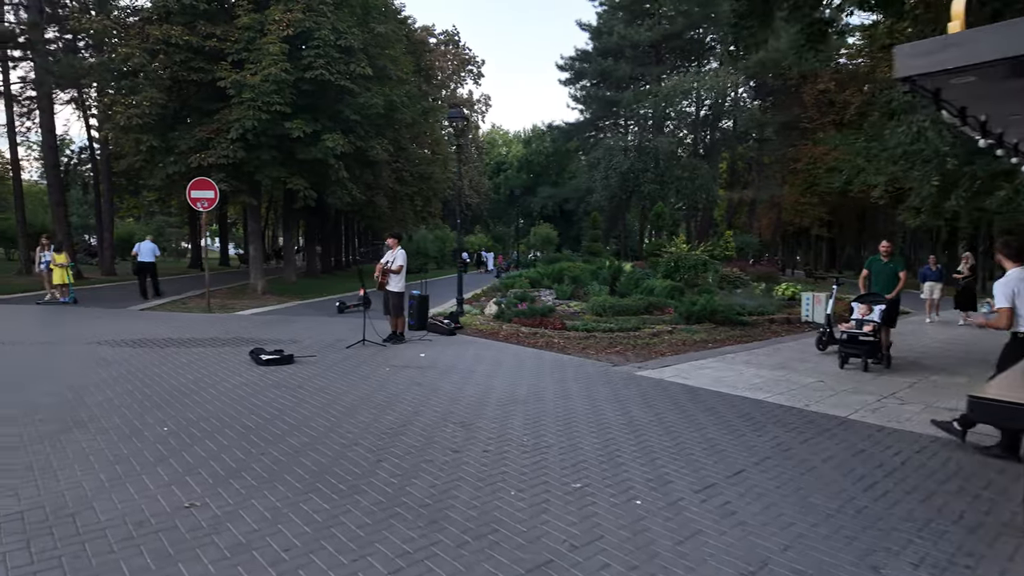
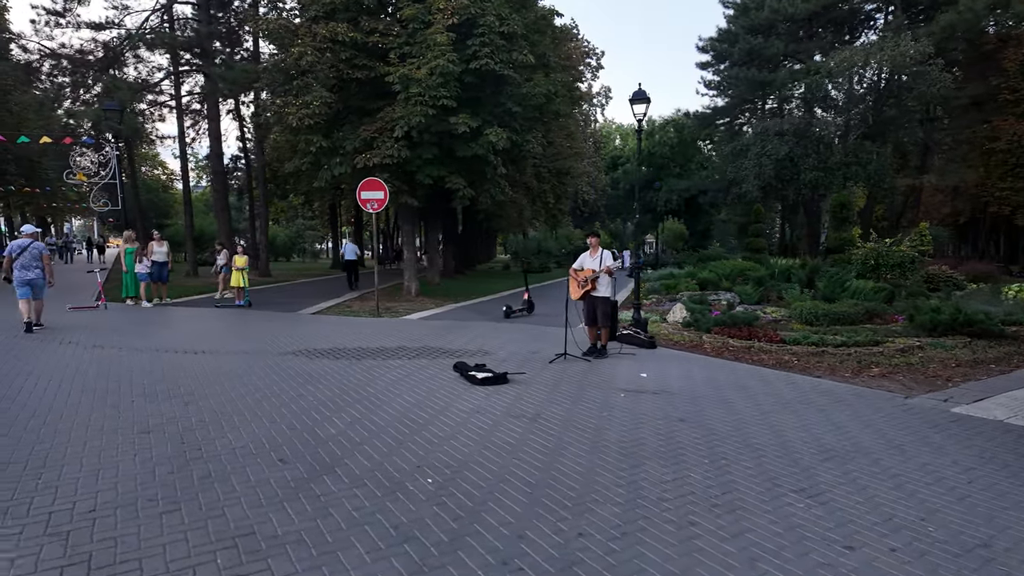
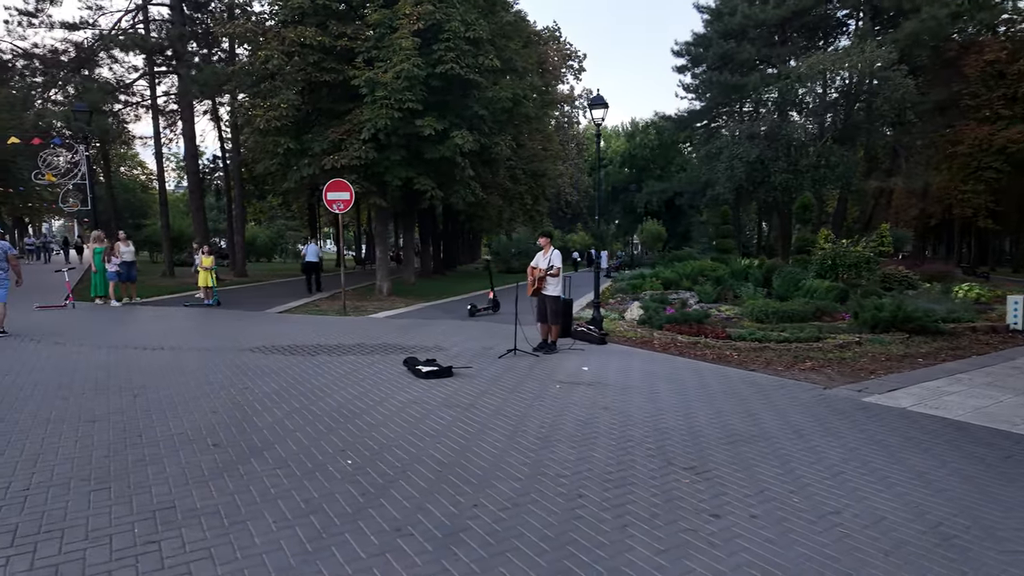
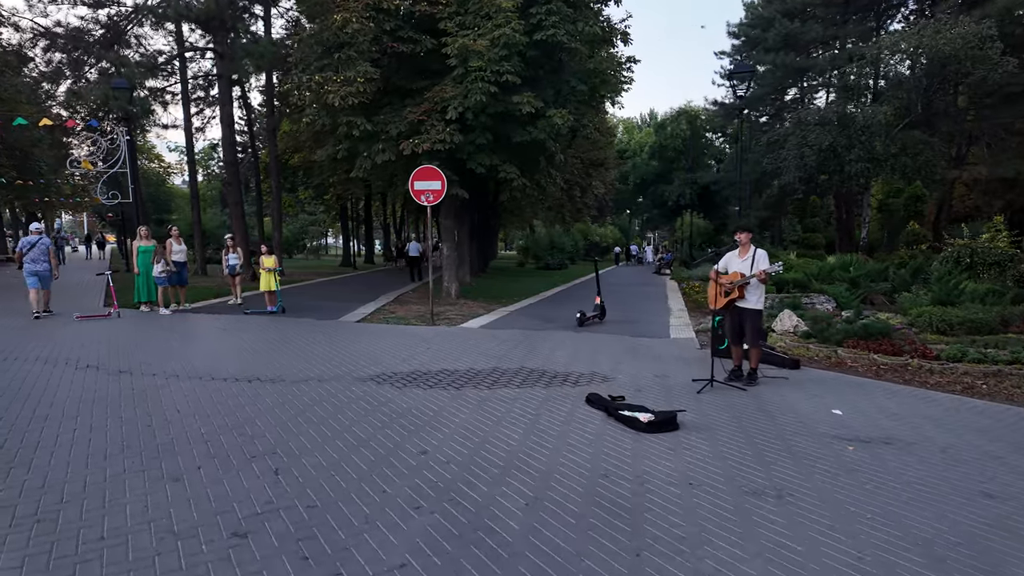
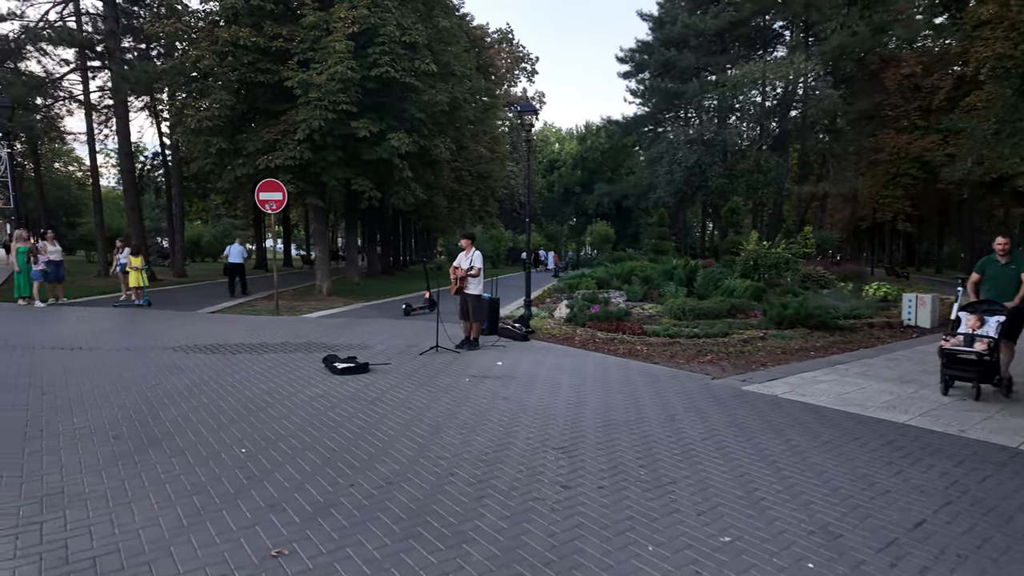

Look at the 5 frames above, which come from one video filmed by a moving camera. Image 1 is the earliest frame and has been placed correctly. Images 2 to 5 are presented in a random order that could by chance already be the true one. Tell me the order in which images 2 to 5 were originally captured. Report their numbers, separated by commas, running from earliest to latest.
5, 3, 2, 4
